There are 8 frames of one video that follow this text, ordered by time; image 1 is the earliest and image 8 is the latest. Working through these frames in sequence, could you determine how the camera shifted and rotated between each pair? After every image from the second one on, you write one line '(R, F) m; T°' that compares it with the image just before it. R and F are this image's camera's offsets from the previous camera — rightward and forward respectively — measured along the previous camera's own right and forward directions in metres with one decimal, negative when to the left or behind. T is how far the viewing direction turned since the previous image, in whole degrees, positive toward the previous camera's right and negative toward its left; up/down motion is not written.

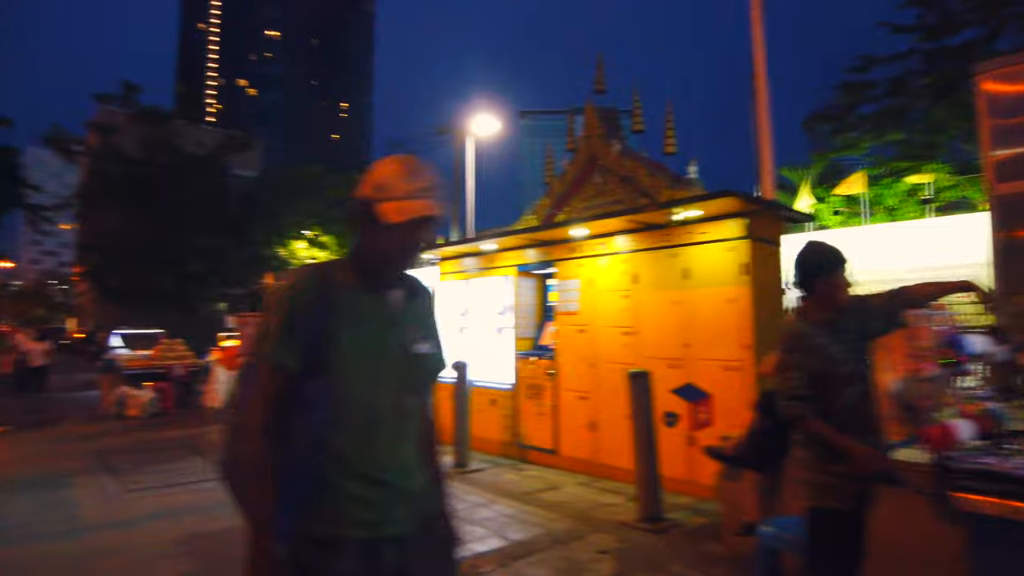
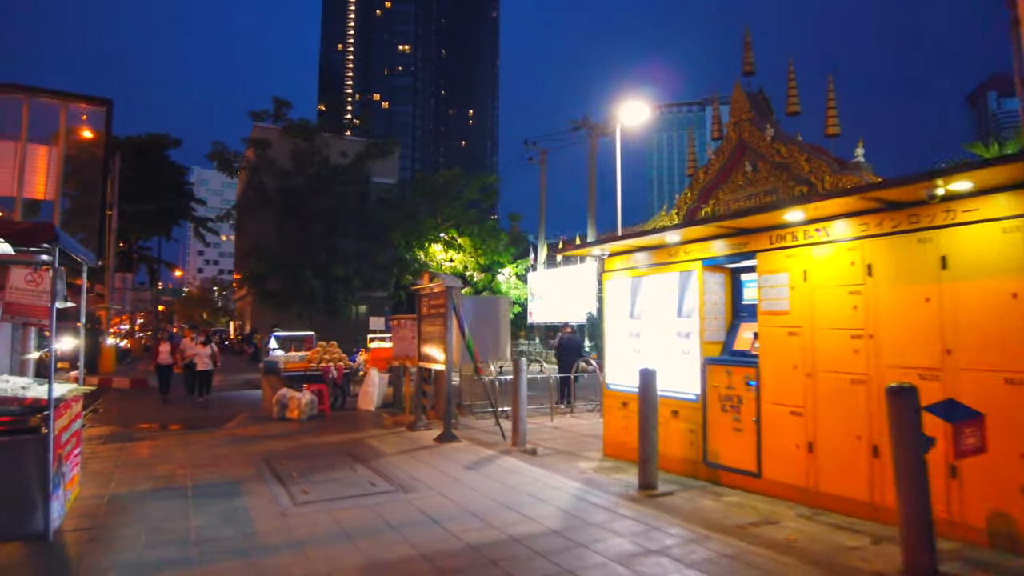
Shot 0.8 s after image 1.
(-0.7, +0.9) m; -10°
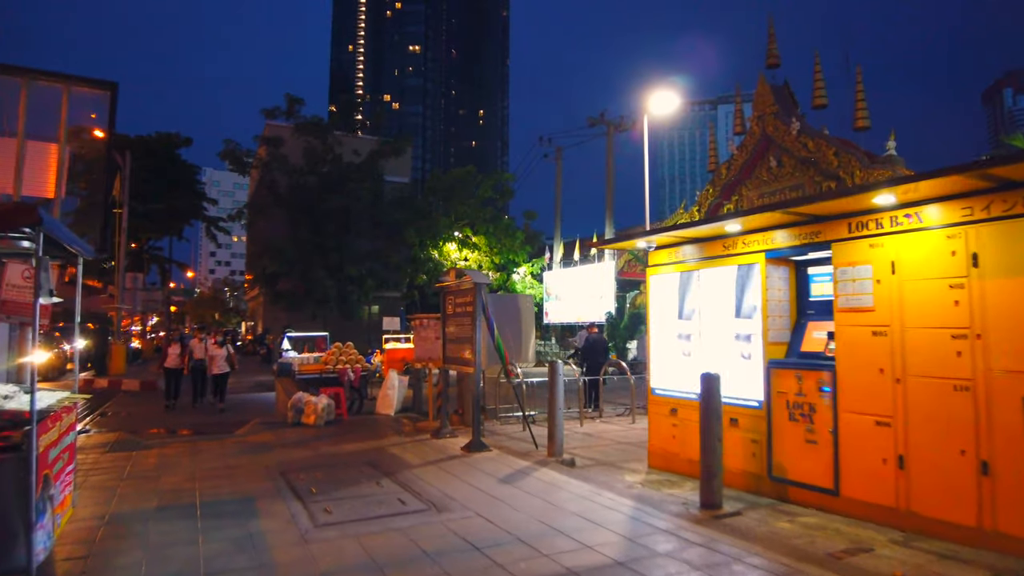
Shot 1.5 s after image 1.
(-0.3, +0.8) m; -1°
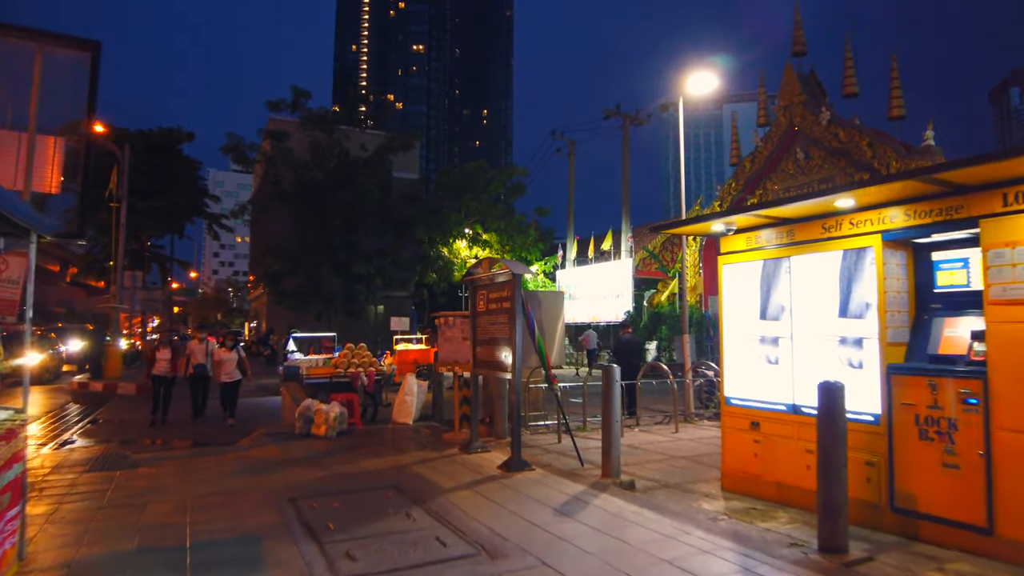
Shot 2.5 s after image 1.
(-0.5, +1.3) m; 0°
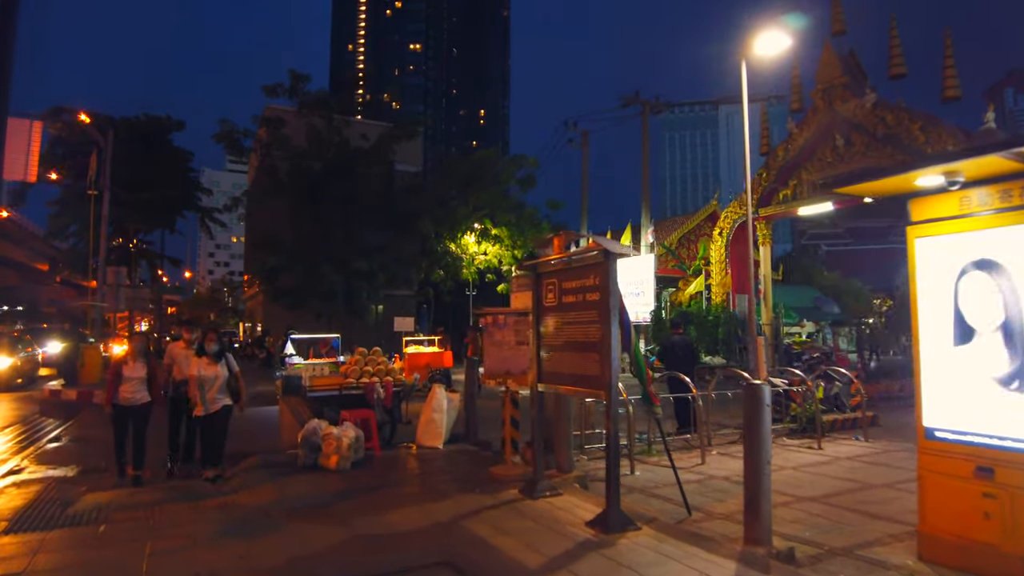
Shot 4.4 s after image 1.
(-0.8, +2.3) m; 0°
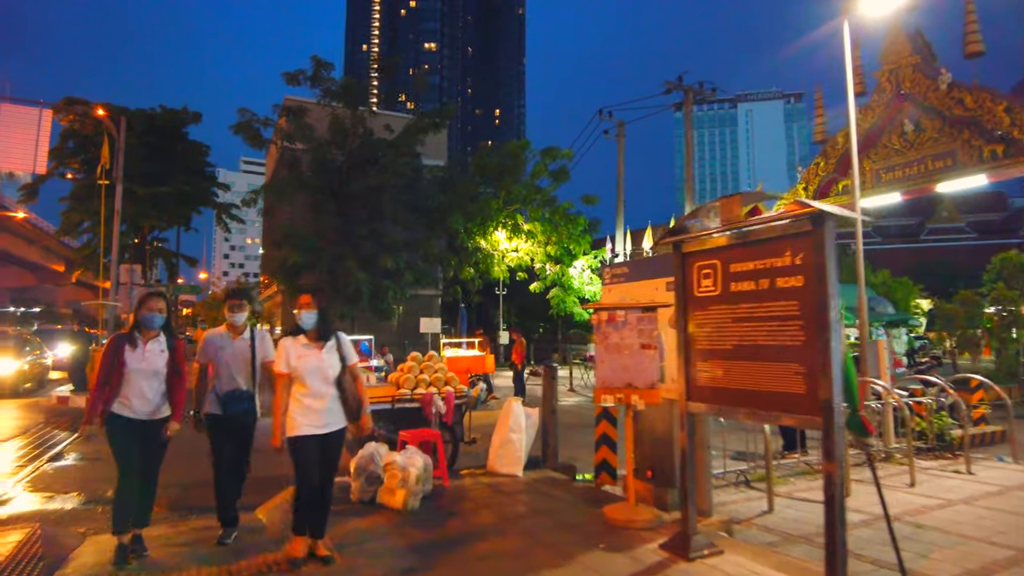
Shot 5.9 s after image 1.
(-0.9, +1.8) m; -1°
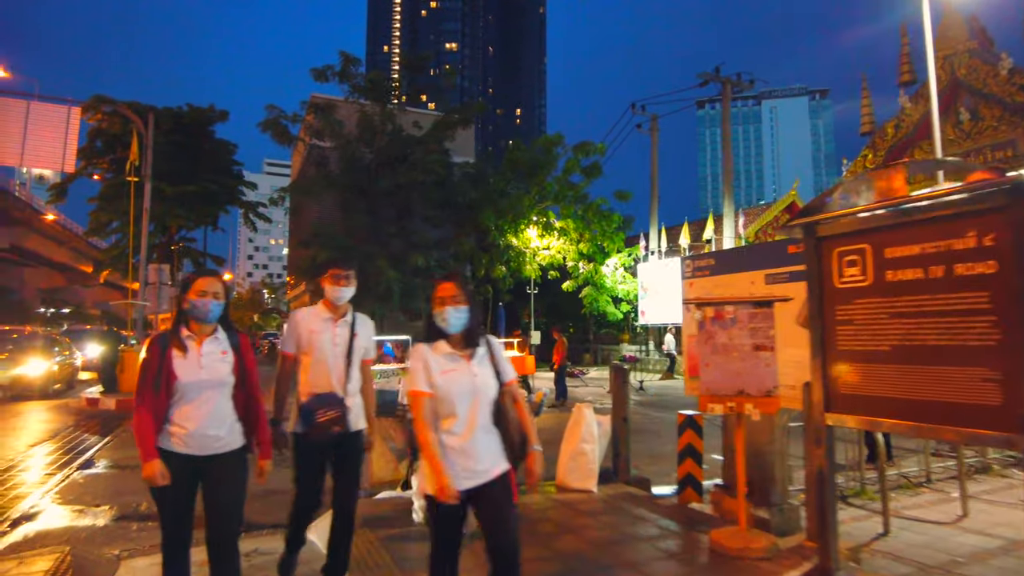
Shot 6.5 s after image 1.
(-0.5, +0.7) m; -2°
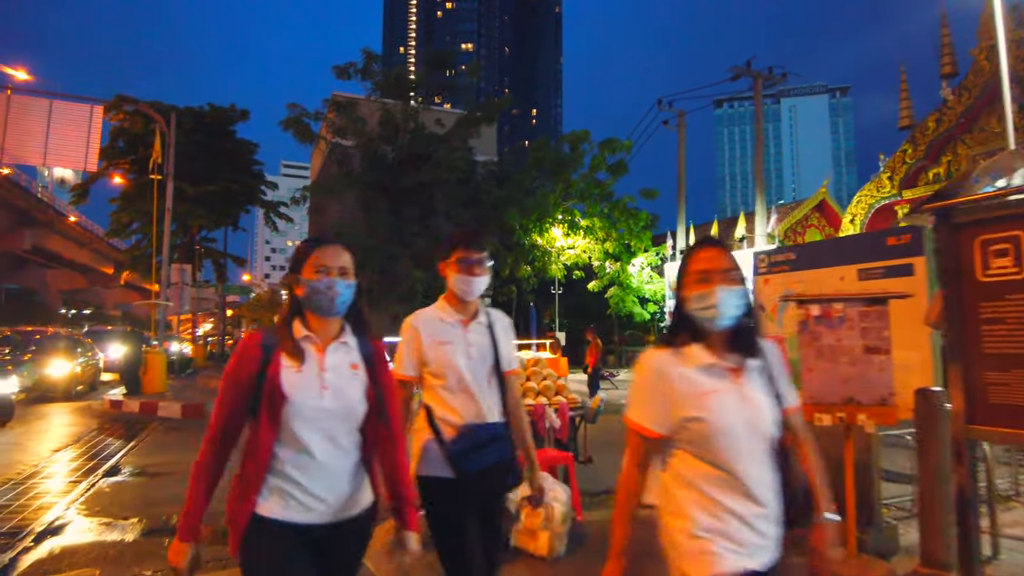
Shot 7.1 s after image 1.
(-0.4, +0.5) m; -1°
